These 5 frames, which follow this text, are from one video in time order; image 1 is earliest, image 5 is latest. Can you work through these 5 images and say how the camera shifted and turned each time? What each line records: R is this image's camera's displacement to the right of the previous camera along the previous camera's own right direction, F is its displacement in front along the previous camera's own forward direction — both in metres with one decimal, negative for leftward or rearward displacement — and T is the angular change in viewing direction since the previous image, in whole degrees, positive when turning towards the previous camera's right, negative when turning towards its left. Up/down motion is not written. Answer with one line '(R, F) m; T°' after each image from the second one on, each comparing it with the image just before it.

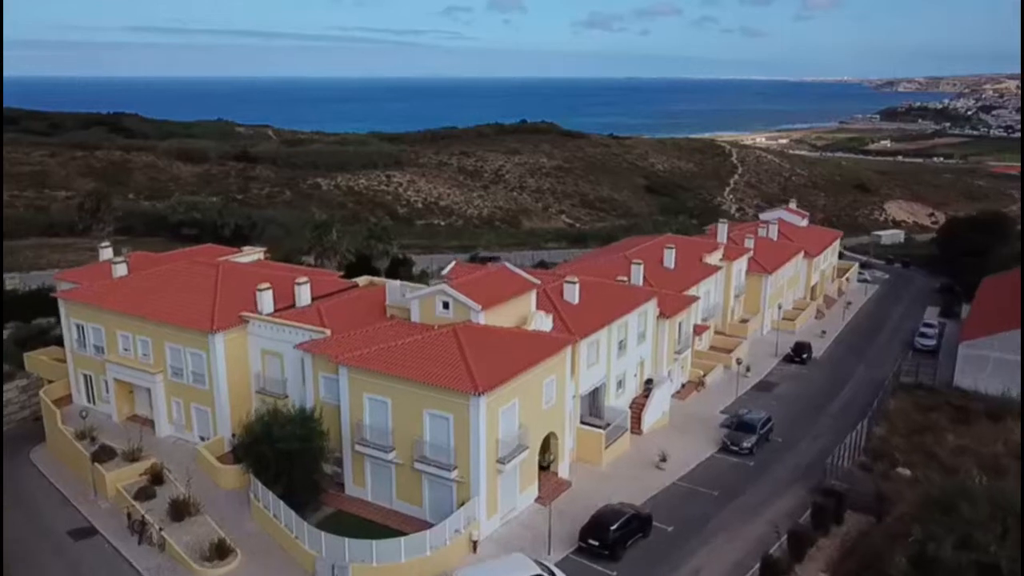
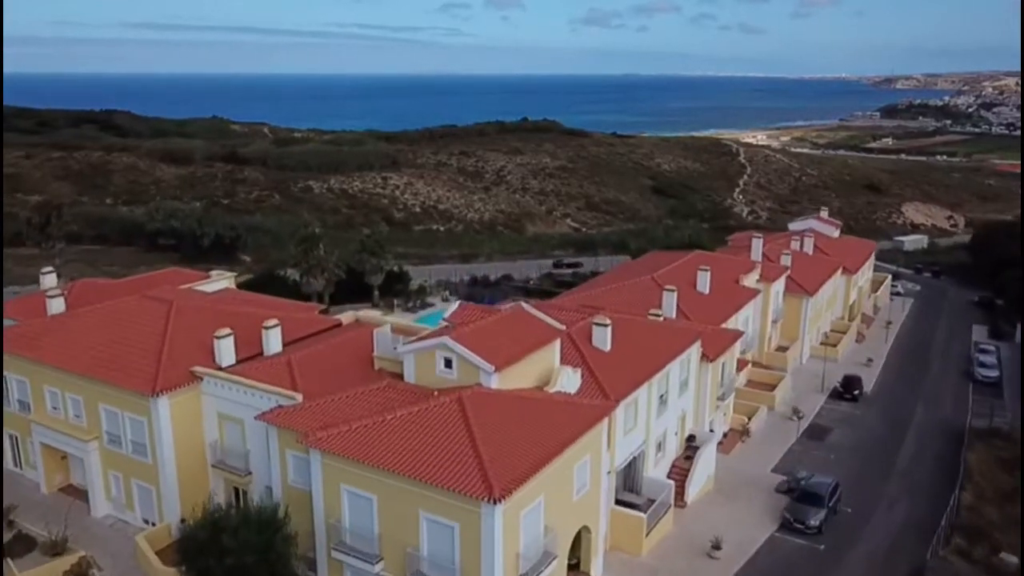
(-0.2, +3.5) m; 0°
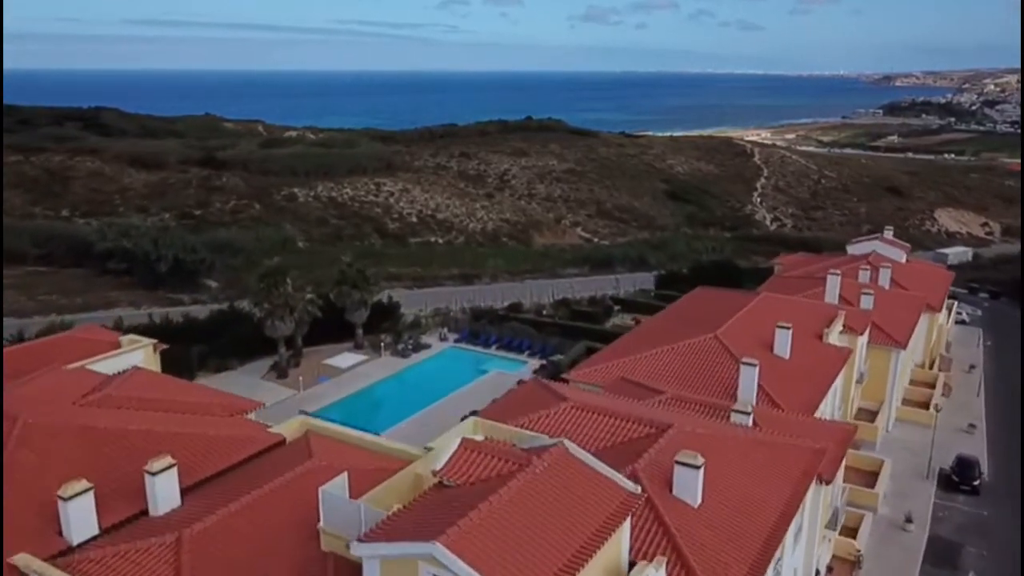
(-0.2, +5.8) m; 0°
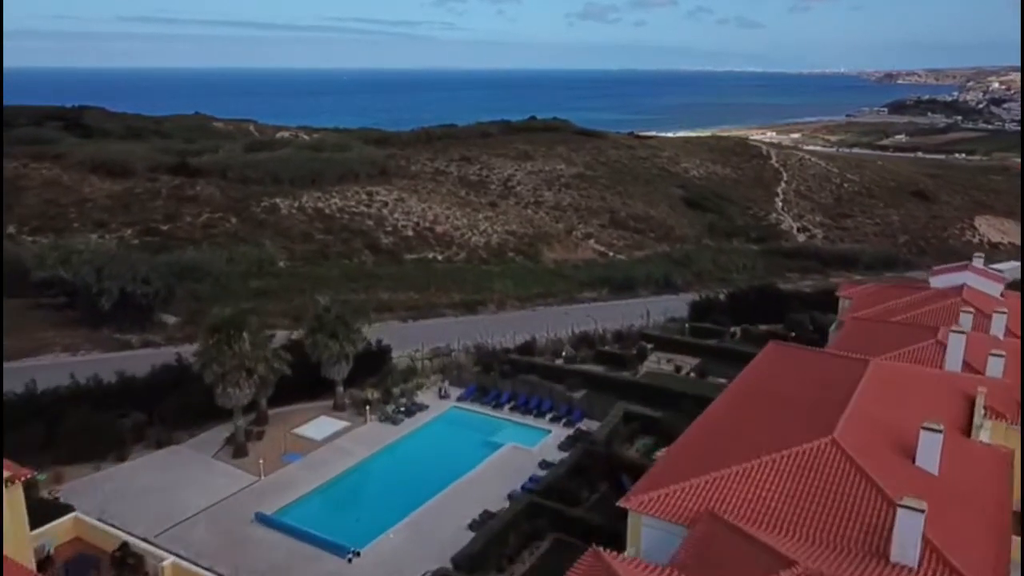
(-0.3, +5.6) m; 0°
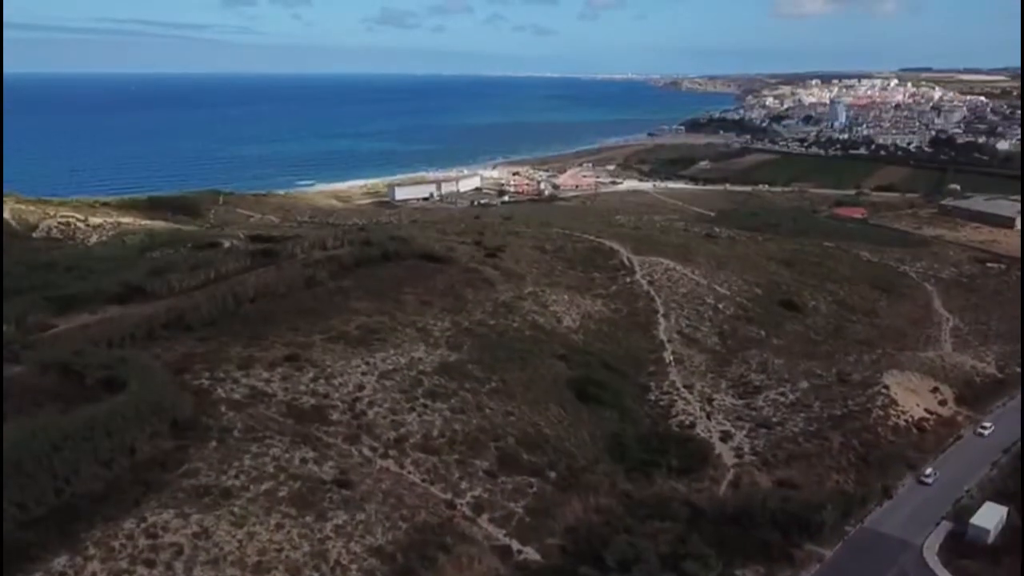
(-0.3, +3.3) m; 0°
